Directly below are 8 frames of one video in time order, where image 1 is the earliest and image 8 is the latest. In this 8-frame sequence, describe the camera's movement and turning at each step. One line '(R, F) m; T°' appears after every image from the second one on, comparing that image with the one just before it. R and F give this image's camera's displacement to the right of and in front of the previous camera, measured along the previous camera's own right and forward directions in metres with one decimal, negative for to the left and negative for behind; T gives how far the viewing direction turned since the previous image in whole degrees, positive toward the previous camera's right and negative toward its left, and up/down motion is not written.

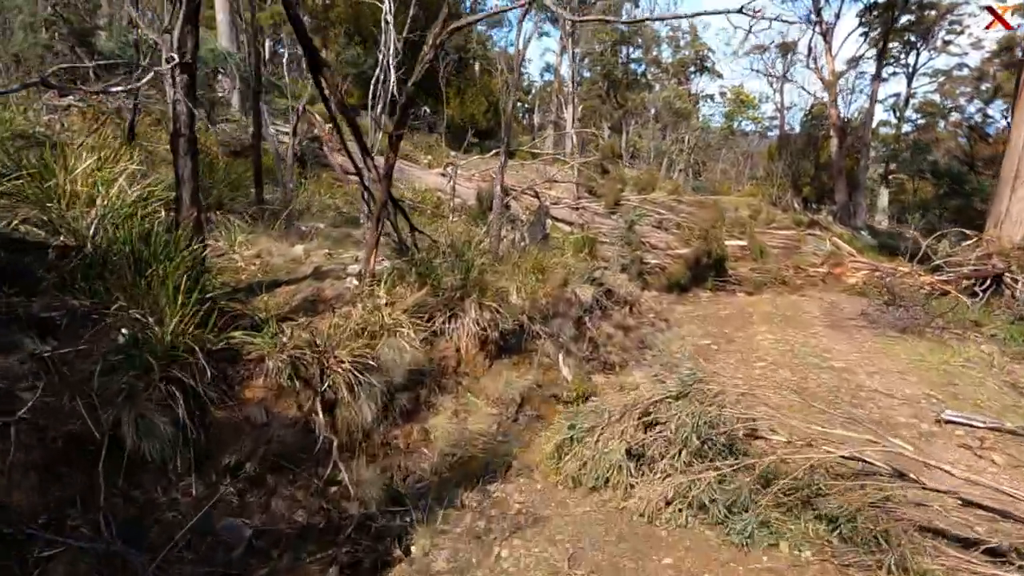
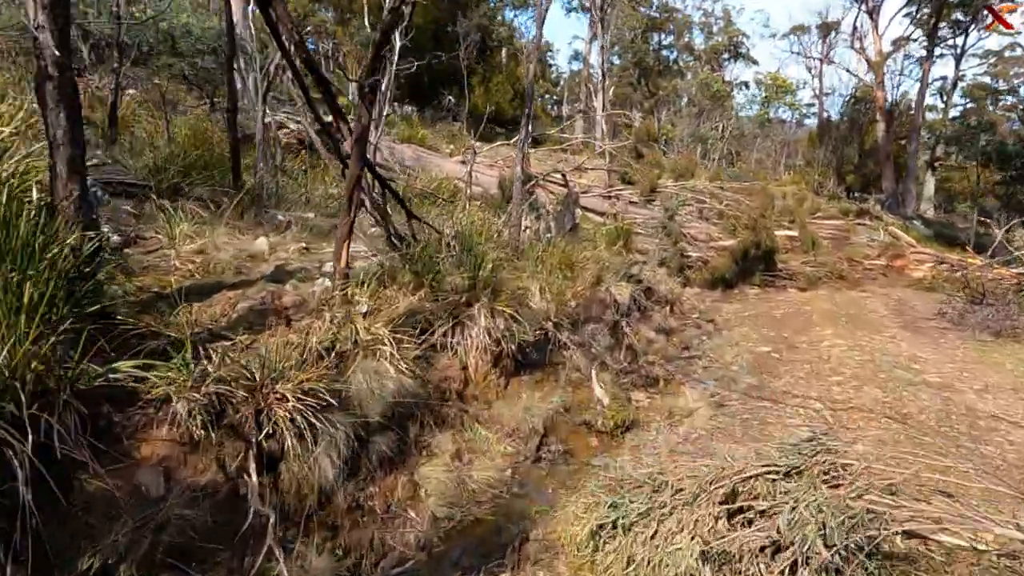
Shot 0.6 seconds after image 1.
(+0.1, +1.0) m; -3°
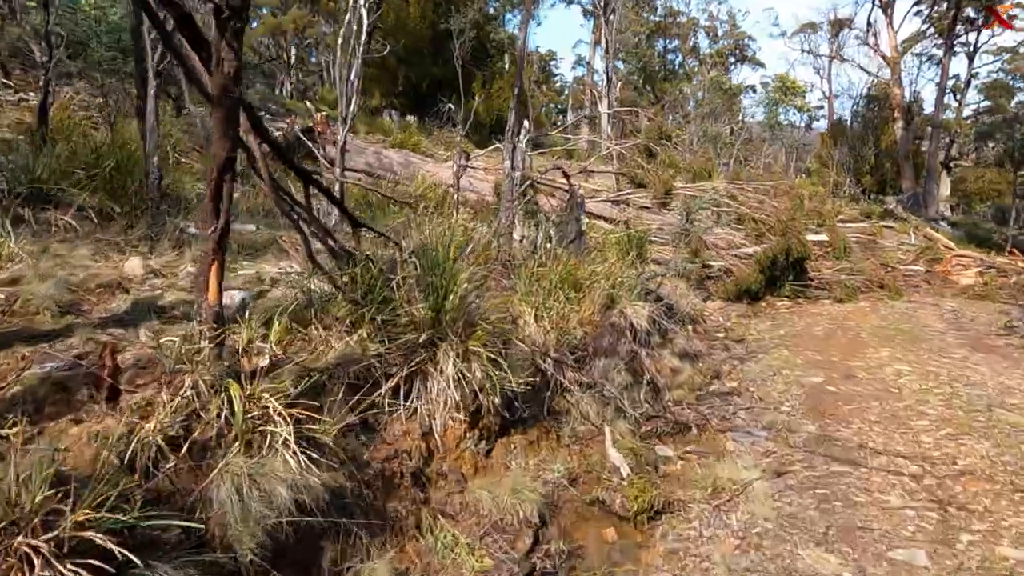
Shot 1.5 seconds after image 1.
(+0.1, +1.1) m; -1°
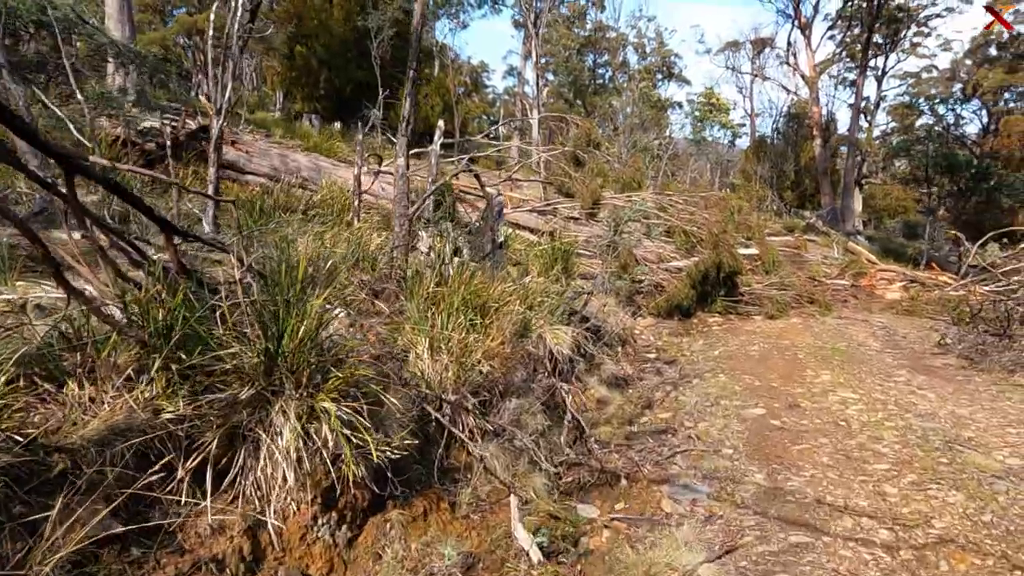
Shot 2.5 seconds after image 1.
(+0.2, +0.7) m; +6°
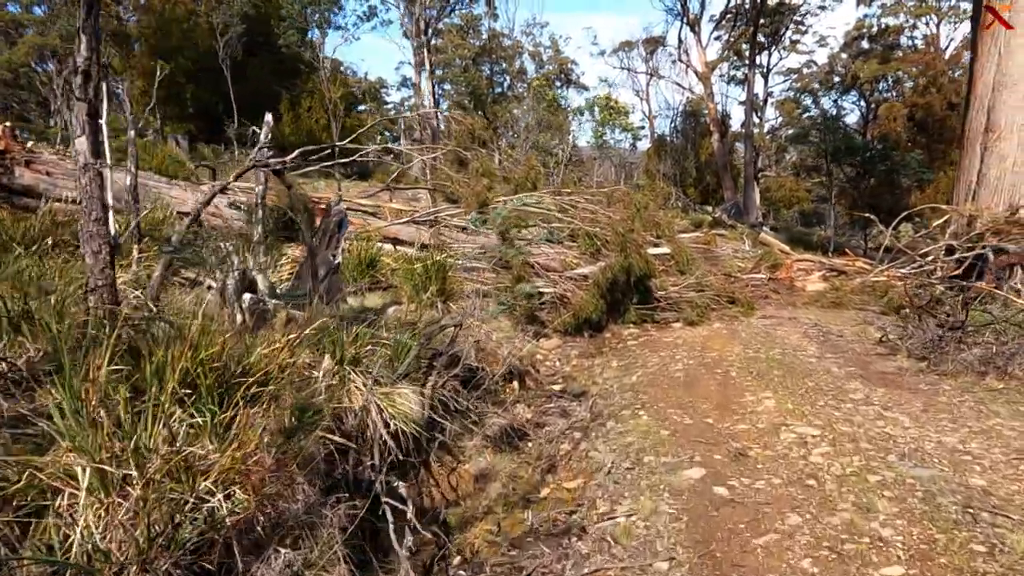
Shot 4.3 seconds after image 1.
(+0.4, +1.3) m; +7°
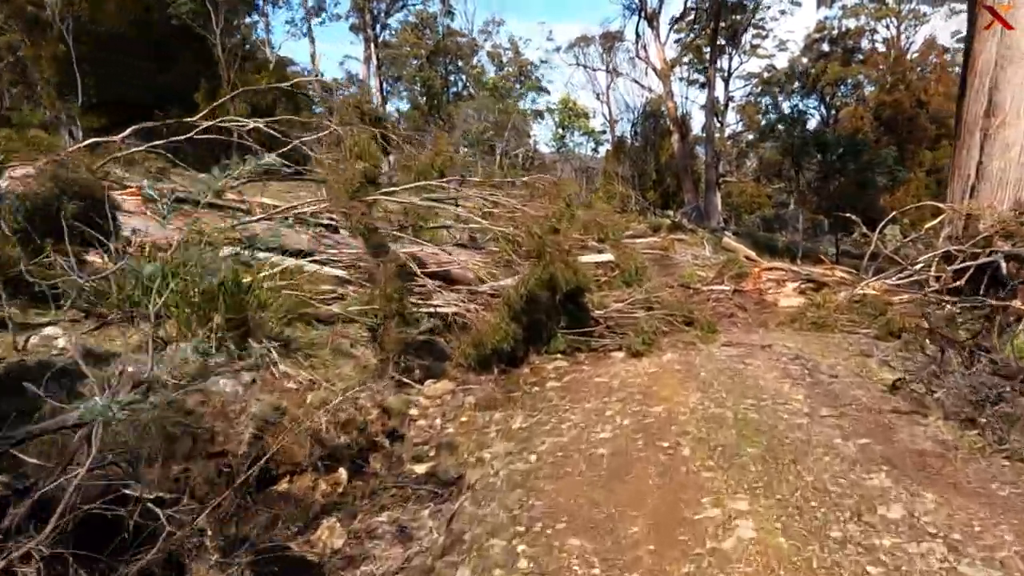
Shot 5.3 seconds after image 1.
(+0.7, +1.9) m; +3°
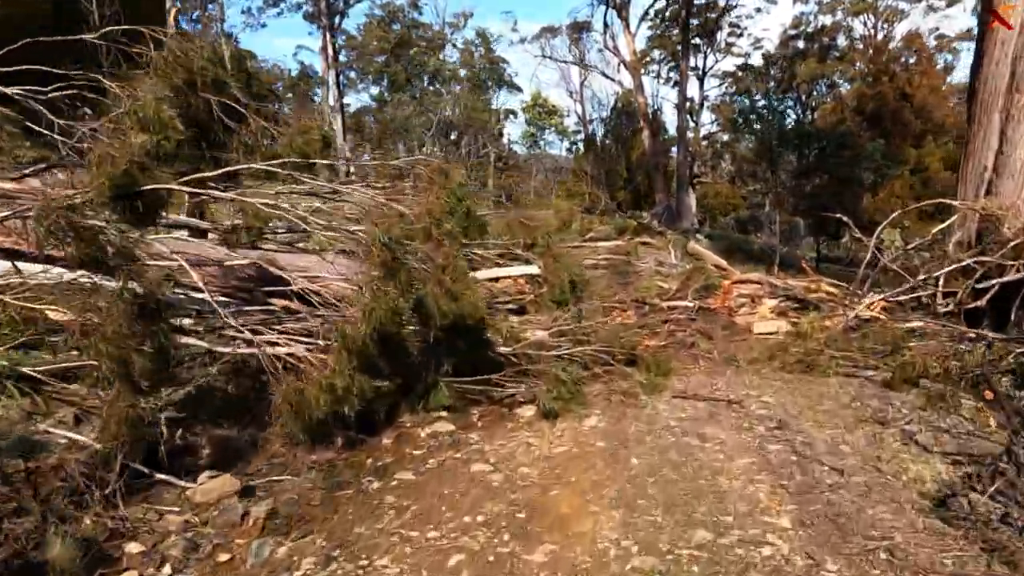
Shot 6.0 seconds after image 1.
(+0.7, +1.8) m; +2°
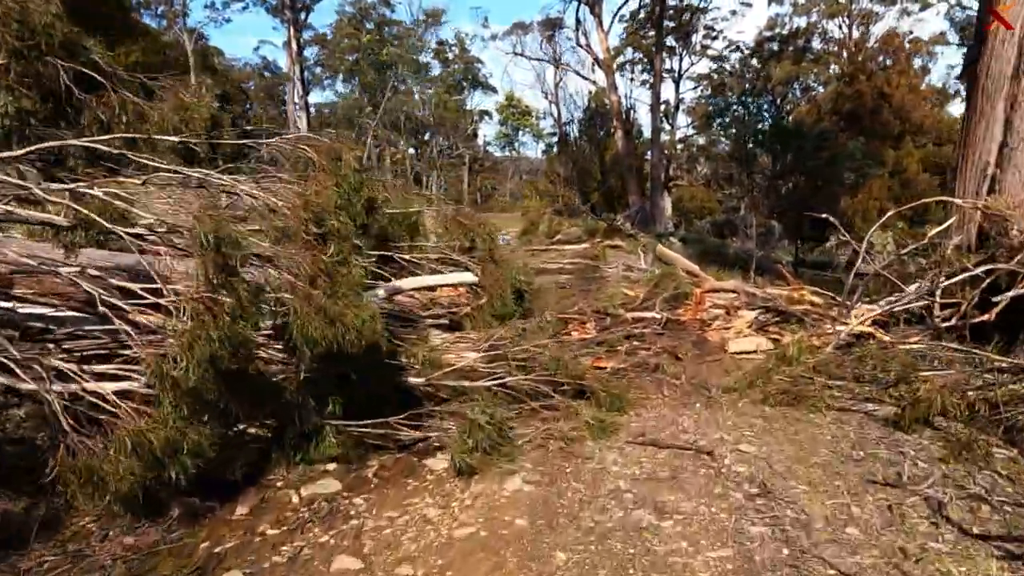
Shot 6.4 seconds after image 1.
(+0.3, +0.9) m; +2°
